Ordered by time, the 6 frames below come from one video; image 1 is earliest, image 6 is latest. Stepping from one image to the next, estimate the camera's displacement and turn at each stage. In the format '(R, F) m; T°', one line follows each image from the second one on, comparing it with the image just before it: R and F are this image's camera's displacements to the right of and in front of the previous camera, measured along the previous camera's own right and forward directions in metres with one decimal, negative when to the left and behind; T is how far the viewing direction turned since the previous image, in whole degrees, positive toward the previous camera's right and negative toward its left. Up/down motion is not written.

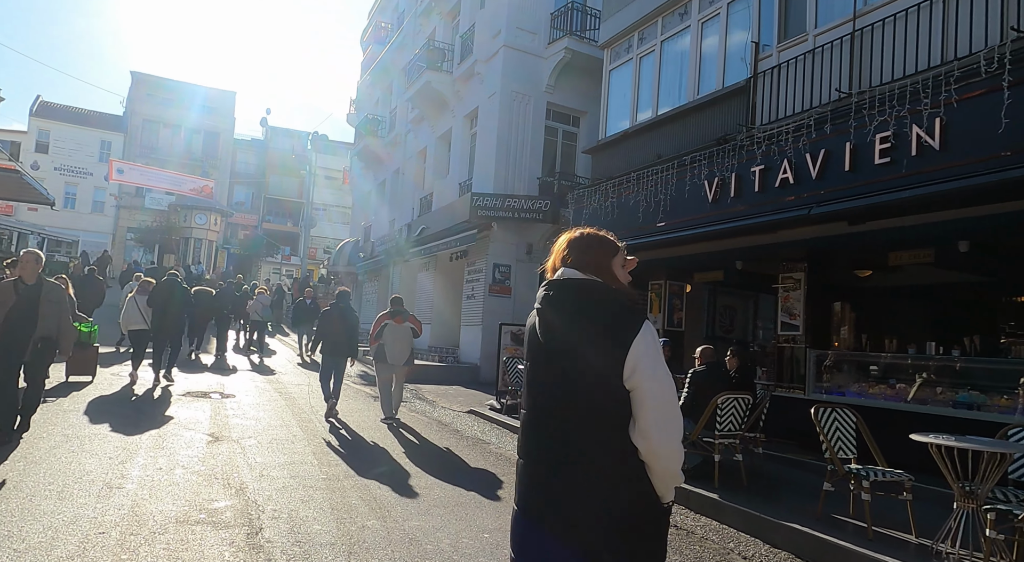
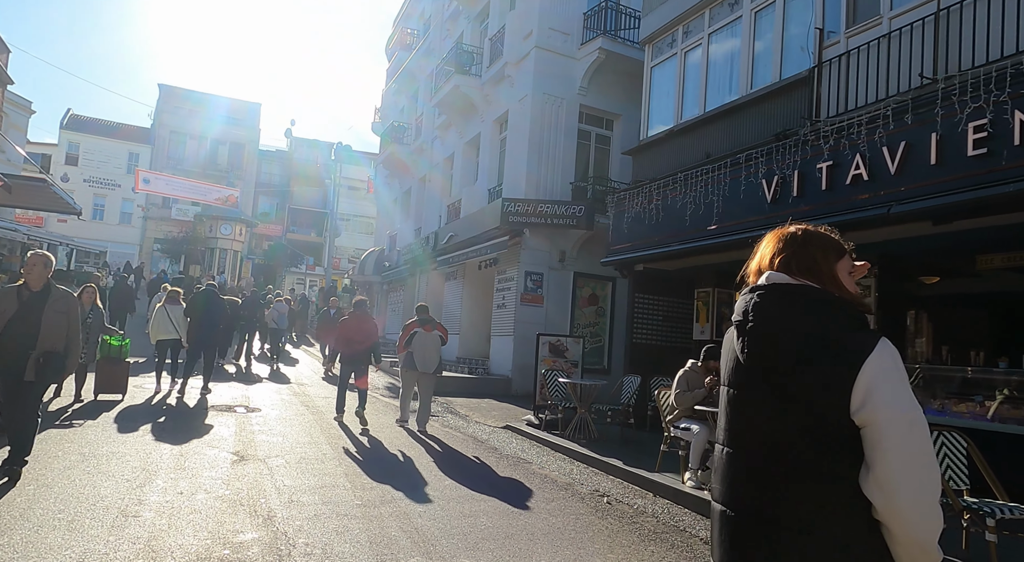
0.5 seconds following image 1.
(-0.3, +0.6) m; -2°
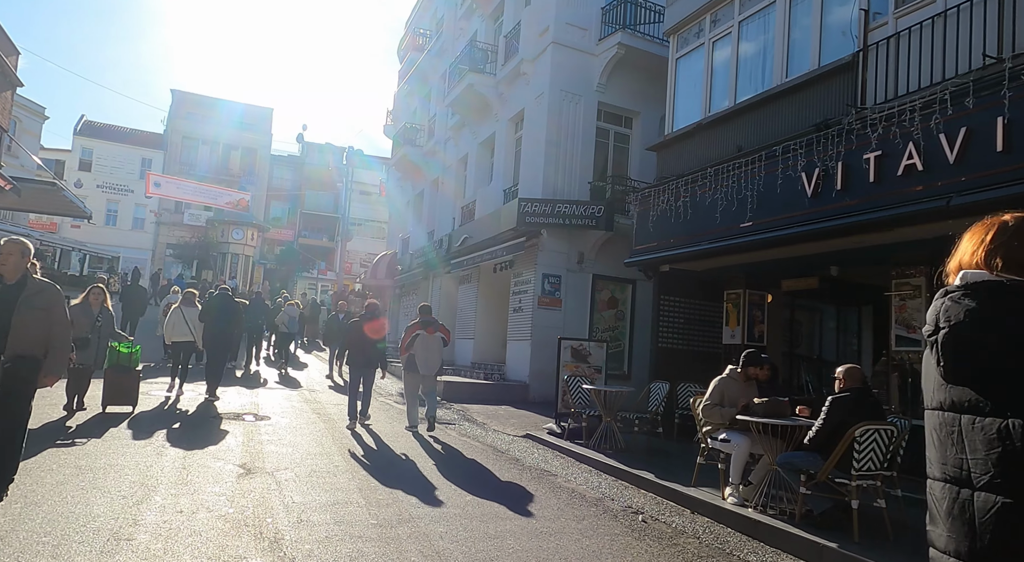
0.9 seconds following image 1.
(-0.1, +0.5) m; -1°
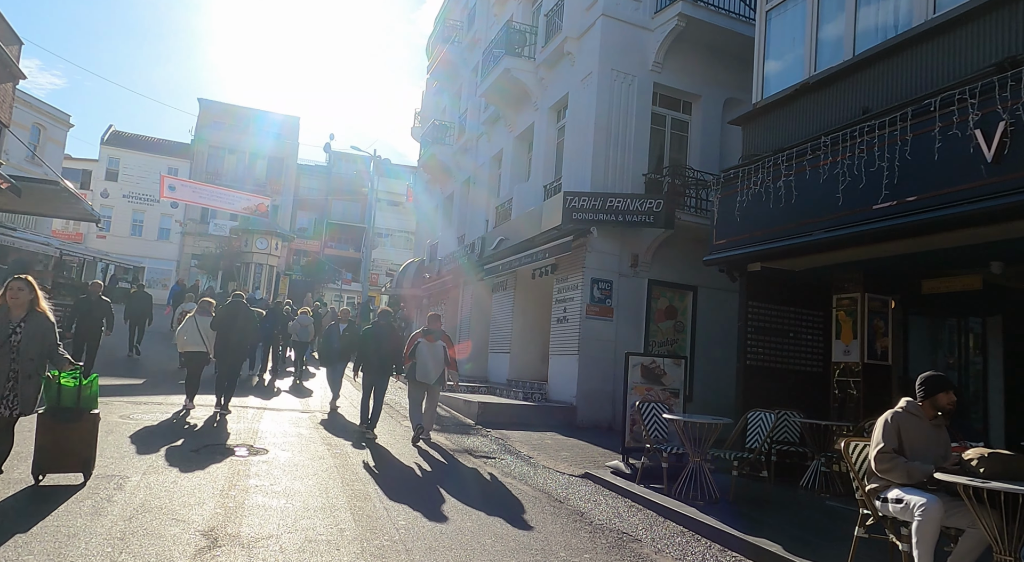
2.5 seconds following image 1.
(-0.3, +1.9) m; -2°
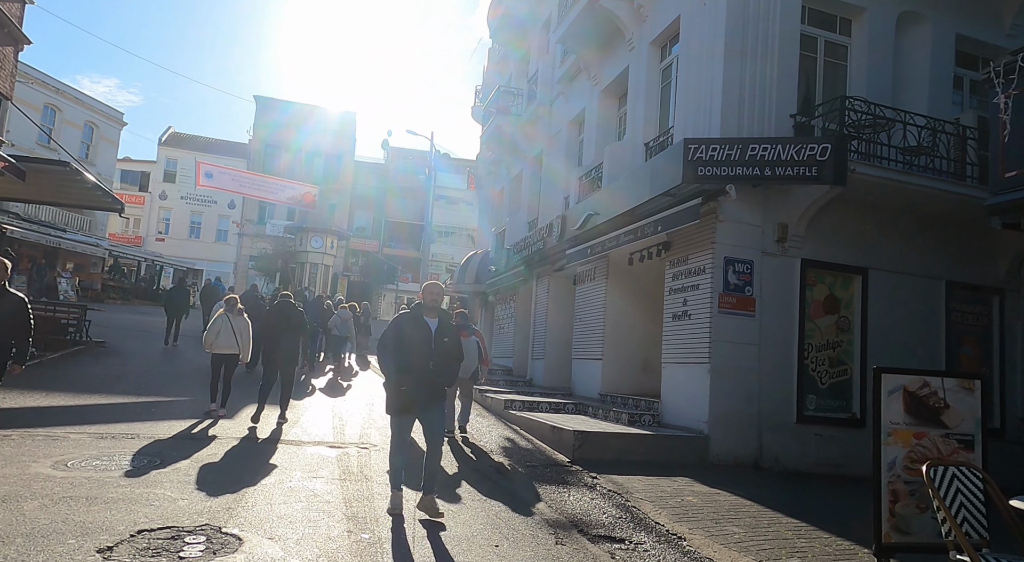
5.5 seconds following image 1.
(-0.6, +3.4) m; -5°
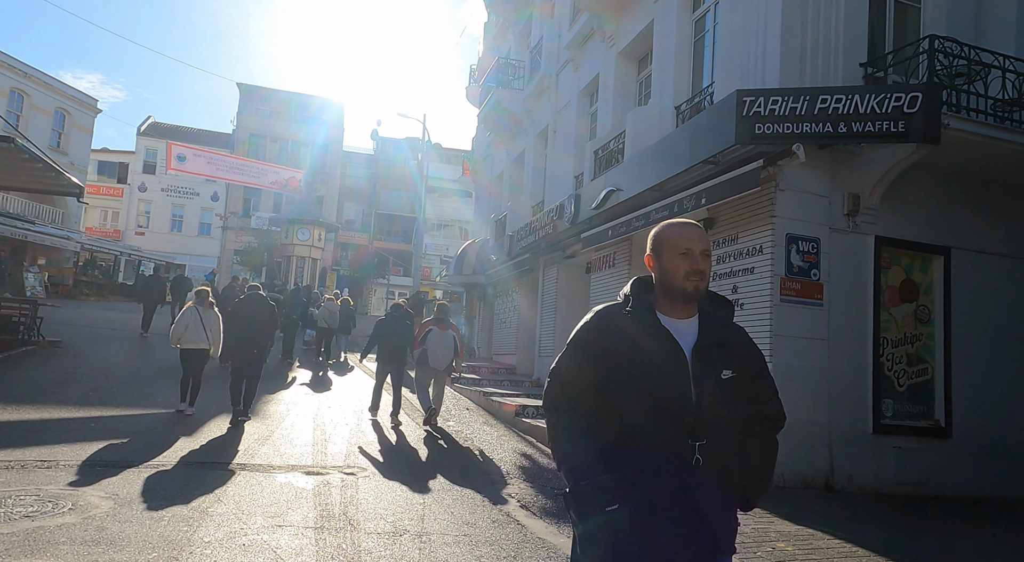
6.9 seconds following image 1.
(-0.3, +1.7) m; +1°
